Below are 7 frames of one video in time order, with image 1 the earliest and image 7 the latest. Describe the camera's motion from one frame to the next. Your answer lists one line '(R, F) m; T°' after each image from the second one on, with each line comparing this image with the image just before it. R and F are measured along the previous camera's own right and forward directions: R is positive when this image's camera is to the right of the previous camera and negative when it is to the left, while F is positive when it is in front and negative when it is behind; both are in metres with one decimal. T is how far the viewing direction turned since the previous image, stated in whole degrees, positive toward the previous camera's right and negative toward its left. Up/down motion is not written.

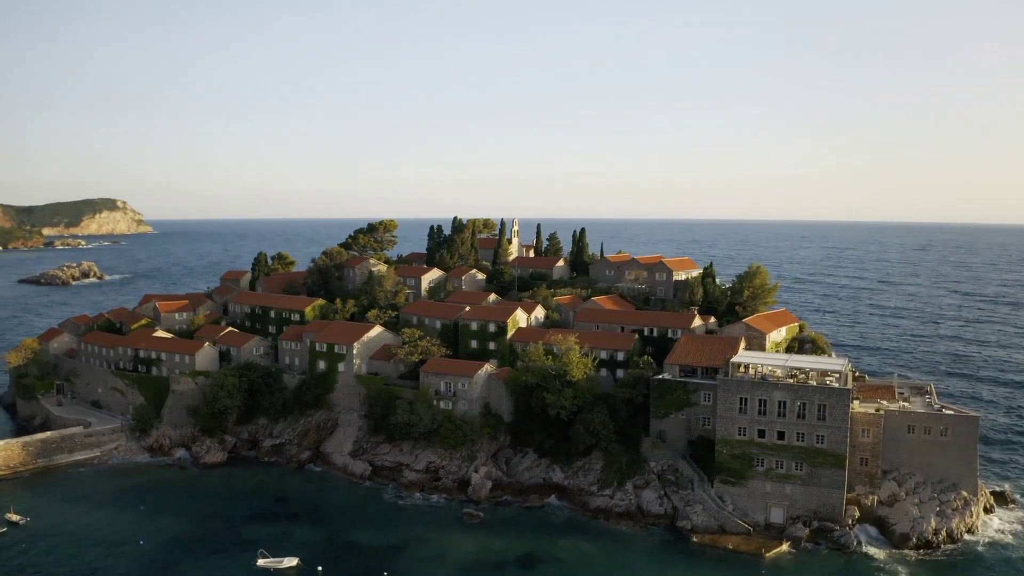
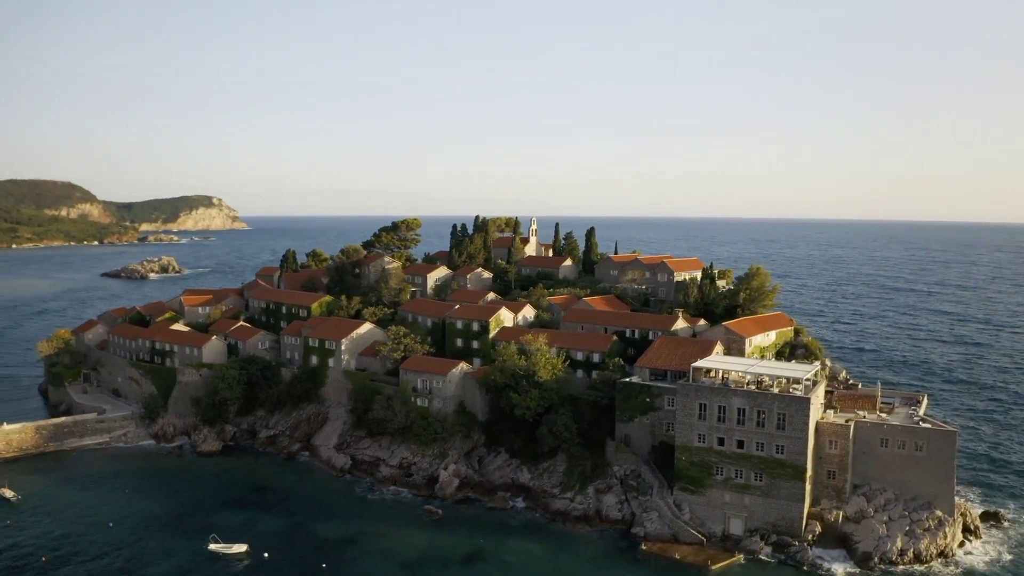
(+6.4, +0.5) m; -6°
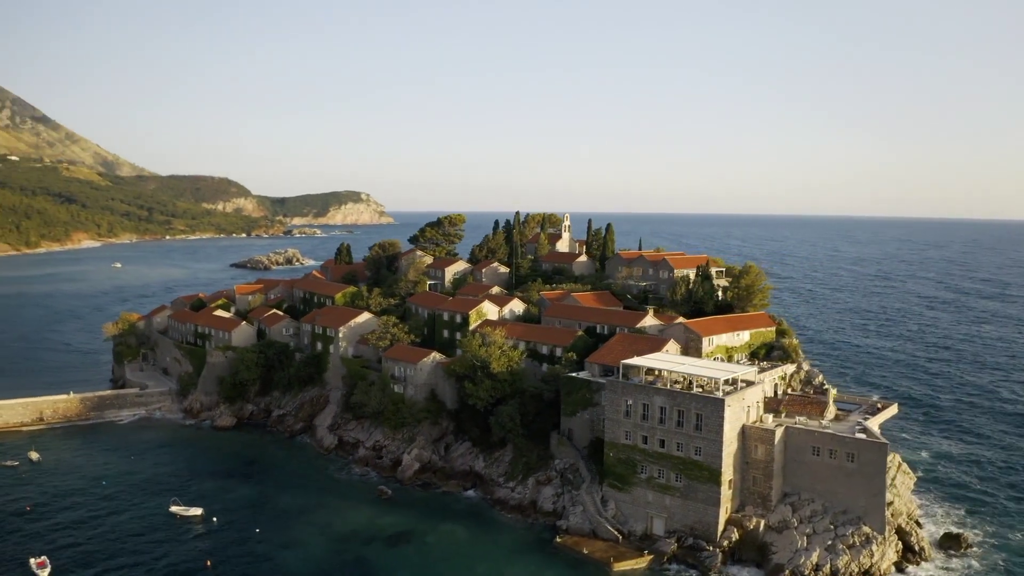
(+10.2, -0.1) m; -10°
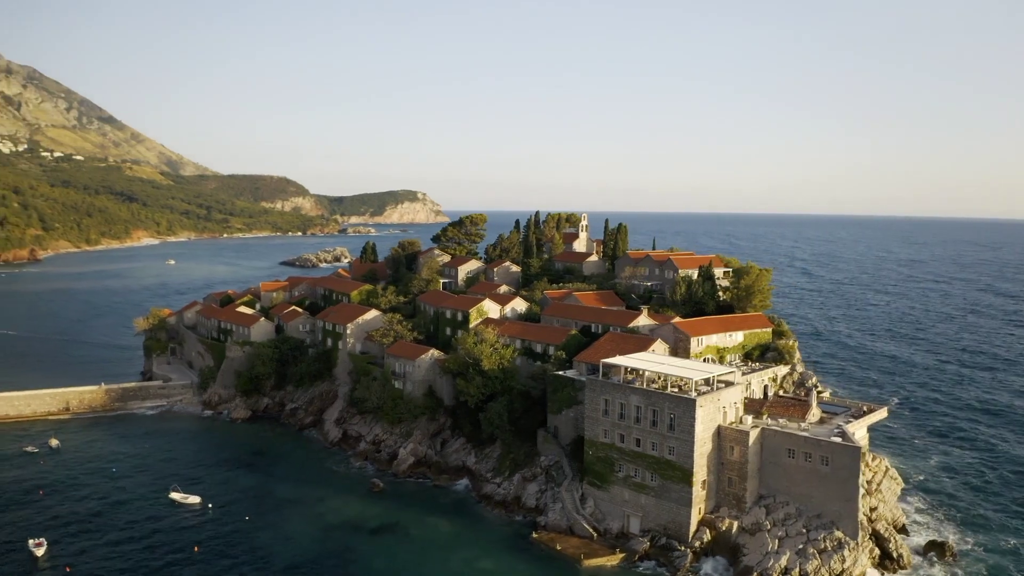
(+3.6, -0.5) m; -4°
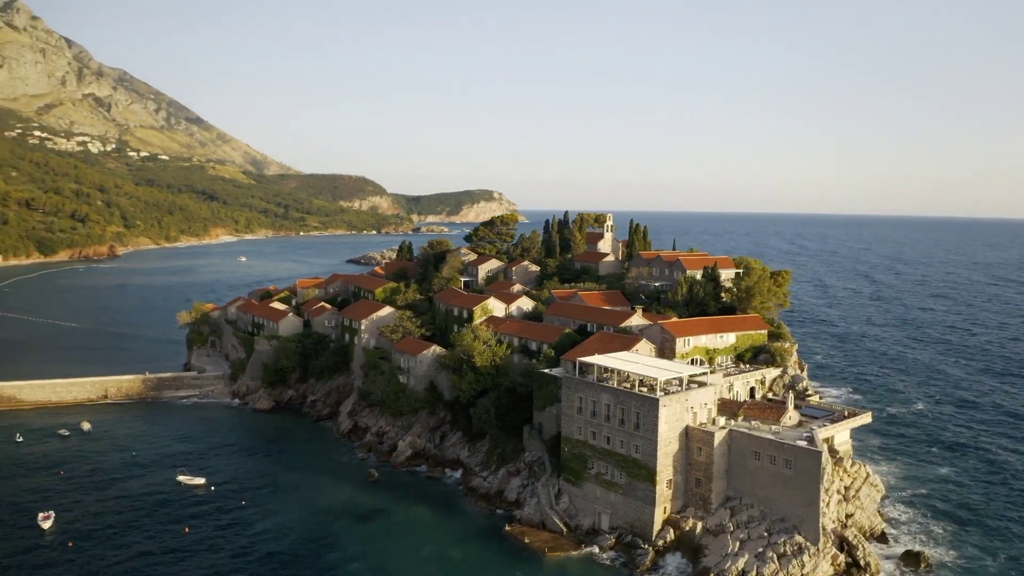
(+4.8, -0.8) m; -5°
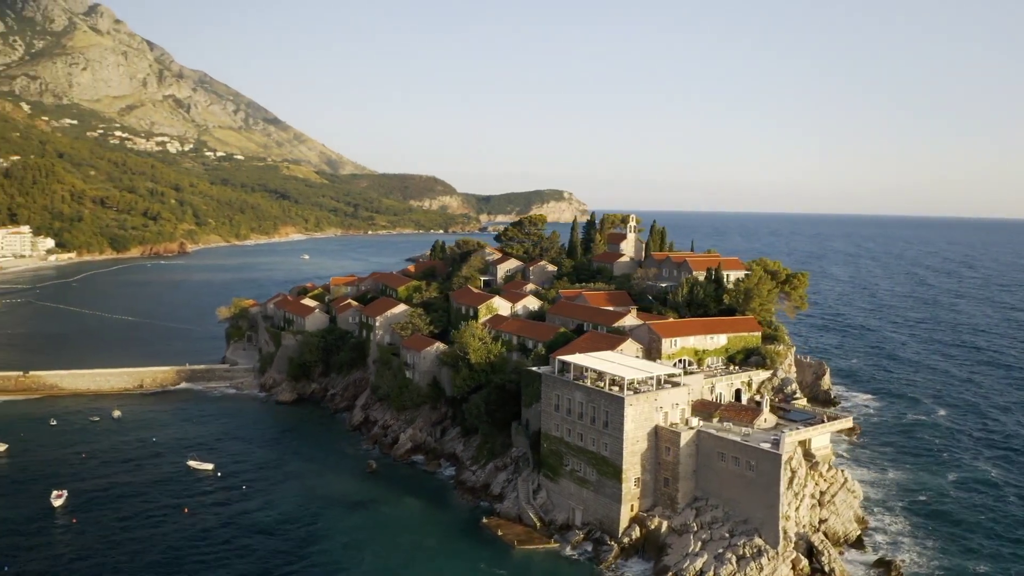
(+4.5, -0.9) m; -5°
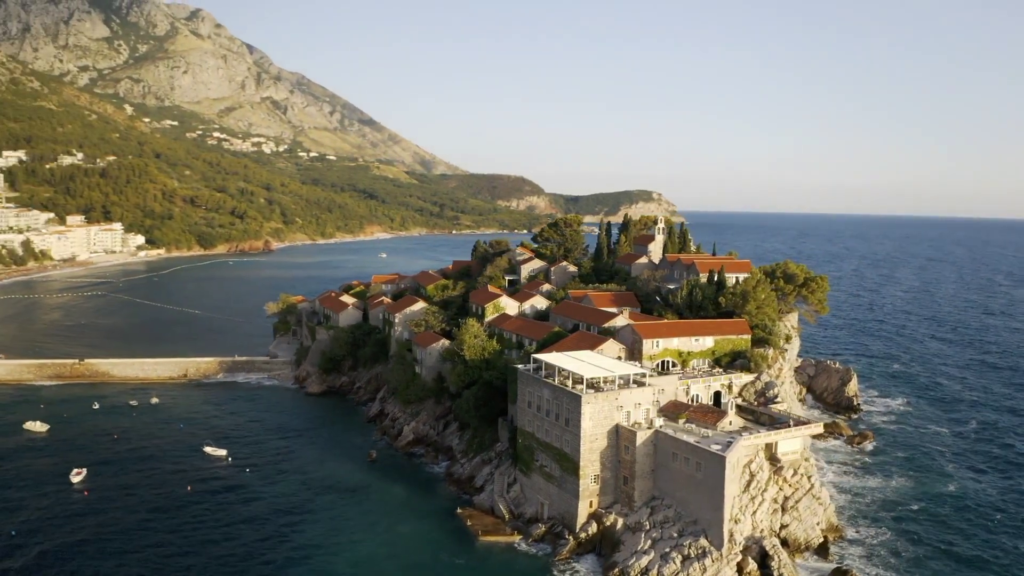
(+6.0, -1.0) m; -6°
